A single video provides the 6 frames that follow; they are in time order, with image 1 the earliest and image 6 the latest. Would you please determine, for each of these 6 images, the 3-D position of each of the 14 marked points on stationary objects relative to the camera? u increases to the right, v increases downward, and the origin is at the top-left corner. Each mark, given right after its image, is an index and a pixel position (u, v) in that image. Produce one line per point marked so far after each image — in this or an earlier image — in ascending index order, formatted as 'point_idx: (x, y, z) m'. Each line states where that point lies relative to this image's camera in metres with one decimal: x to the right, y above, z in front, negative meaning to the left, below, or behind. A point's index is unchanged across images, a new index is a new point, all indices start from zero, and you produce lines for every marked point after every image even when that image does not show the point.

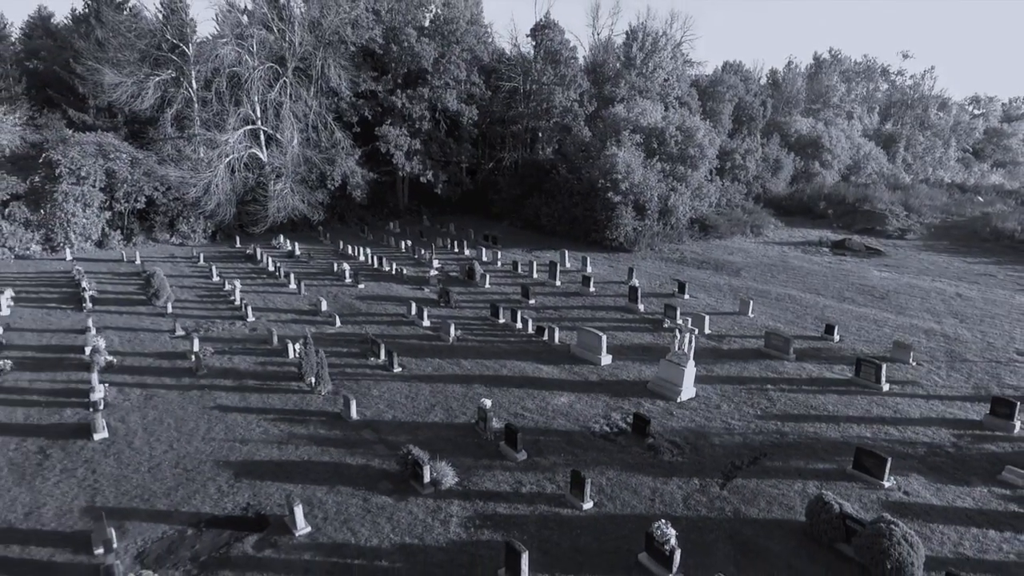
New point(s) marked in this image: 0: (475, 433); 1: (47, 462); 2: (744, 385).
0: (-0.6, -2.4, +10.0) m
1: (-7.2, -2.7, +9.1) m
2: (+4.8, -2.0, +12.0) m
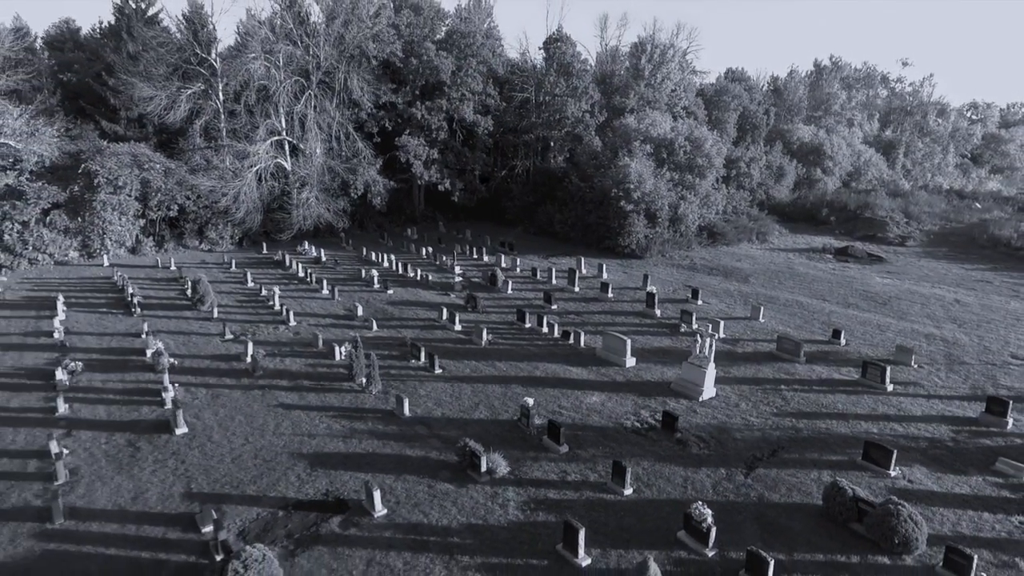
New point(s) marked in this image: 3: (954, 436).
0: (+0.2, -2.6, +11.0) m
1: (-6.4, -2.9, +10.1) m
2: (+5.5, -2.2, +13.1) m
3: (+8.2, -2.7, +10.8) m
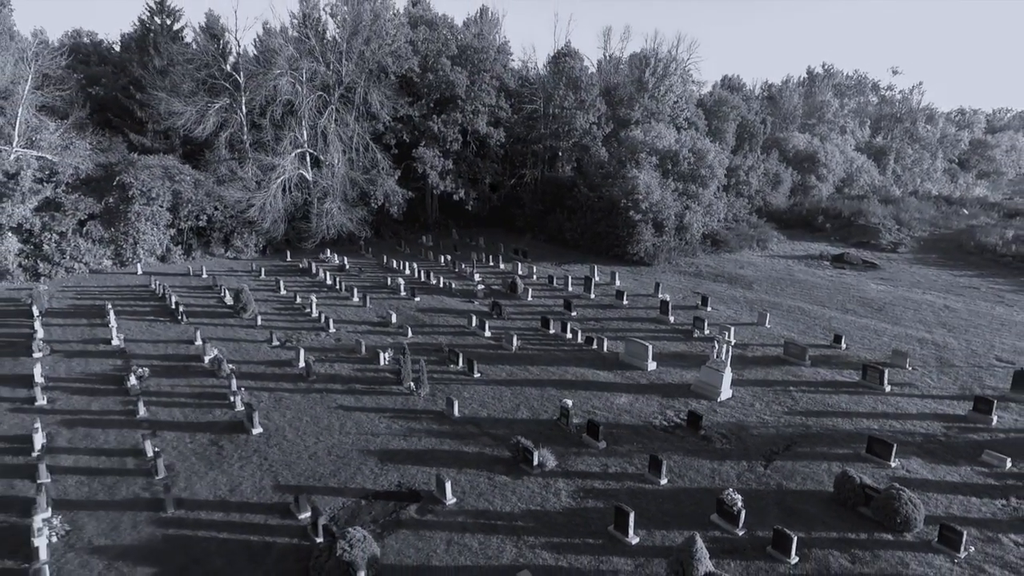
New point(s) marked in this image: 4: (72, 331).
0: (+1.0, -2.9, +12.3) m
1: (-5.6, -3.2, +11.3) m
2: (+6.4, -2.4, +14.4) m
3: (+9.0, -3.0, +12.2) m
4: (-13.5, -1.3, +18.0) m
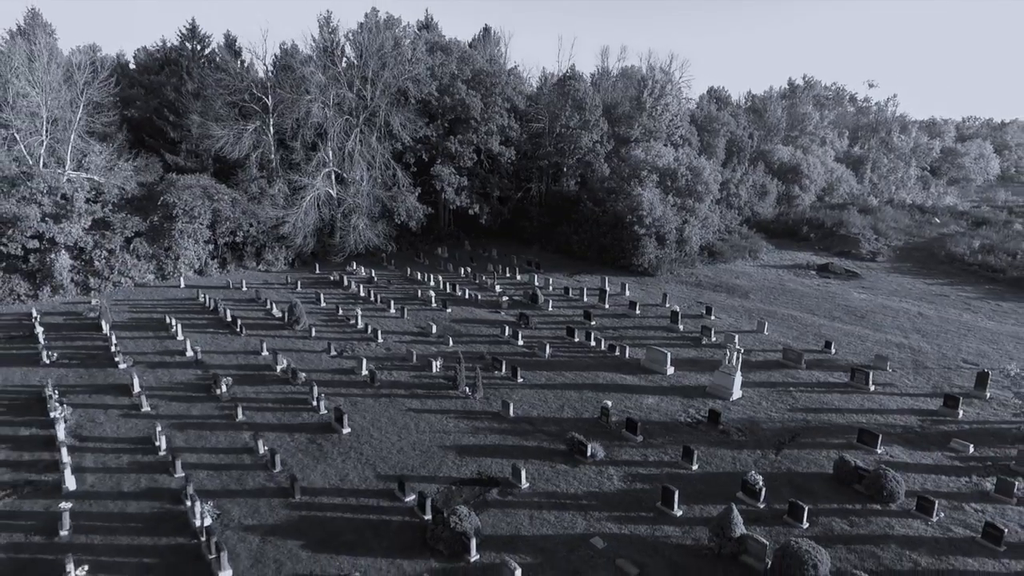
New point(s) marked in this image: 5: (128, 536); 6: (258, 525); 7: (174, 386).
0: (+2.3, -3.4, +14.5) m
1: (-4.3, -3.7, +13.4) m
2: (+7.5, -2.9, +16.8) m
3: (+10.3, -3.4, +14.7) m
4: (-12.4, -1.9, +19.8) m
5: (-7.0, -4.5, +10.6) m
6: (-4.7, -4.4, +10.9) m
7: (-9.5, -2.8, +16.6) m
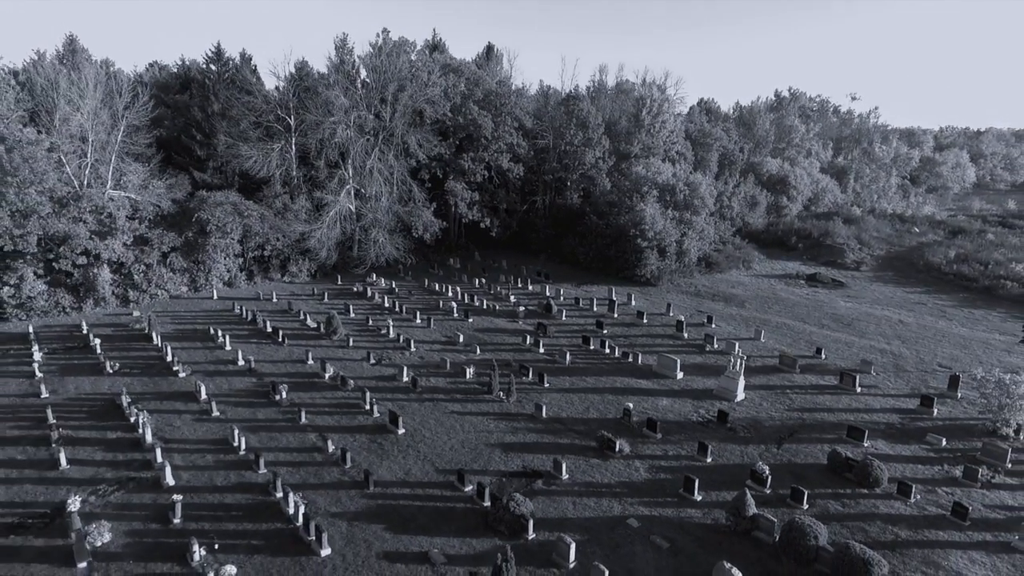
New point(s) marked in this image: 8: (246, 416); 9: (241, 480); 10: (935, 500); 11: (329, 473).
0: (+3.2, -3.8, +16.5) m
1: (-3.3, -4.1, +15.2) m
2: (+8.4, -3.3, +19.0) m
3: (+11.2, -3.8, +16.9) m
4: (-11.6, -2.4, +21.5) m
5: (-5.9, -5.0, +12.4) m
6: (-3.7, -4.9, +12.7) m
7: (-8.6, -3.3, +18.3) m
8: (-7.7, -3.7, +16.9) m
9: (-6.4, -4.5, +13.9) m
10: (+9.6, -4.8, +13.2) m
11: (-4.4, -4.5, +14.1) m
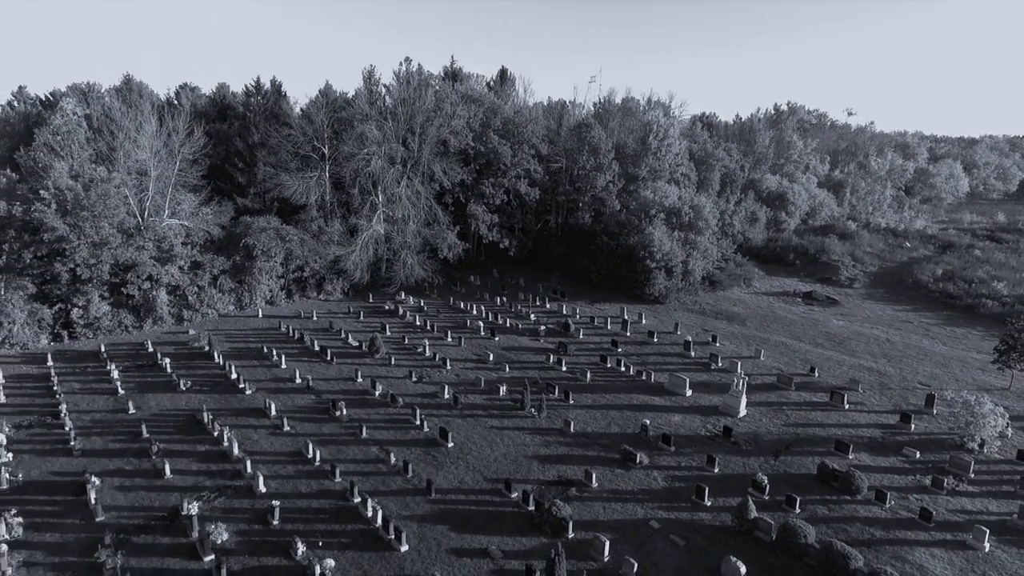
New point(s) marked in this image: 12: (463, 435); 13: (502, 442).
0: (+4.3, -4.9, +19.1) m
1: (-2.2, -5.2, +17.8) m
2: (+9.5, -4.3, +21.5) m
3: (+12.3, -4.9, +19.5) m
4: (-10.5, -3.4, +24.0) m
5: (-4.8, -6.0, +15.0) m
6: (-2.6, -5.9, +15.3) m
7: (-7.5, -4.3, +20.8) m
8: (-6.6, -4.7, +19.4) m
9: (-5.3, -5.6, +16.4) m
10: (+10.6, -5.9, +15.8) m
11: (-3.3, -5.5, +16.7) m
12: (-1.6, -4.8, +19.2) m
13: (-0.3, -4.9, +18.8) m
